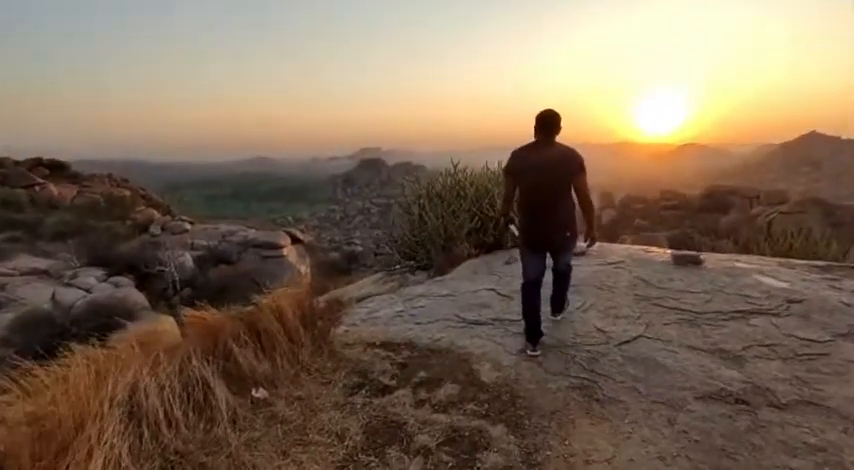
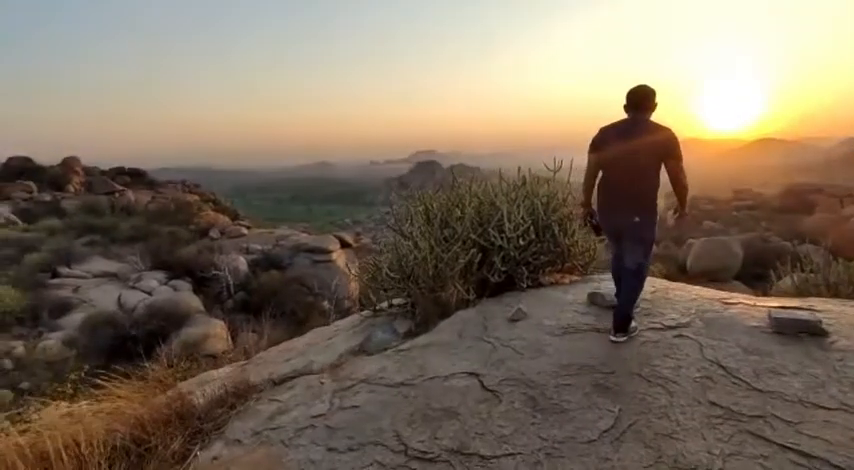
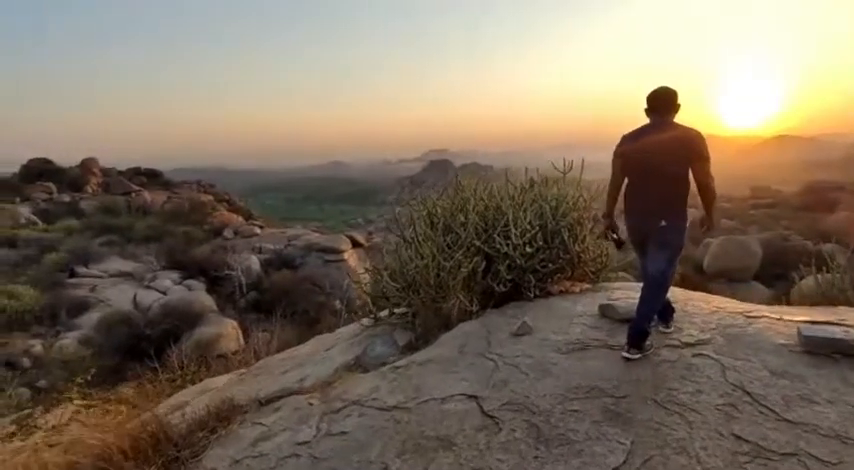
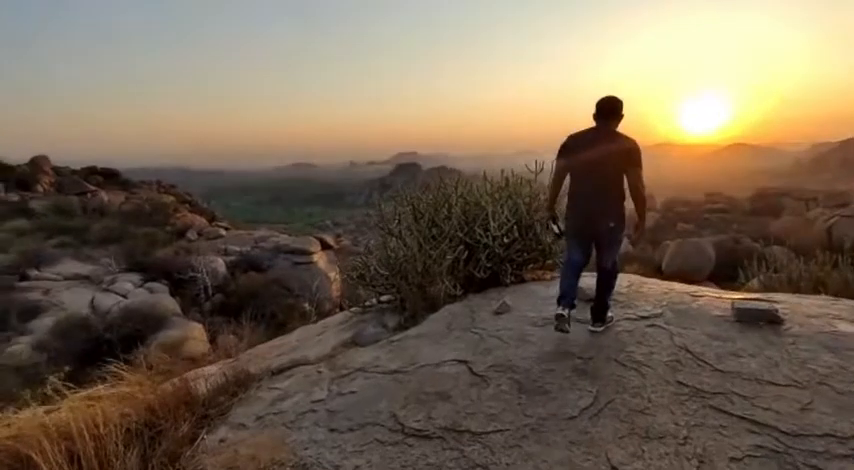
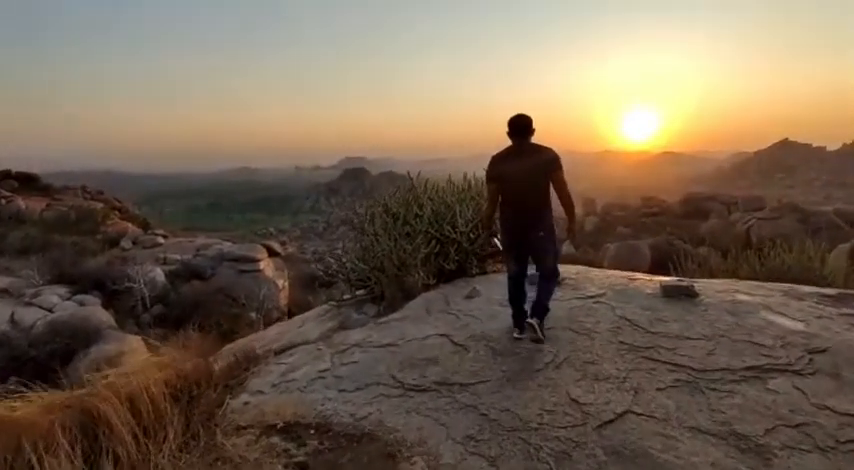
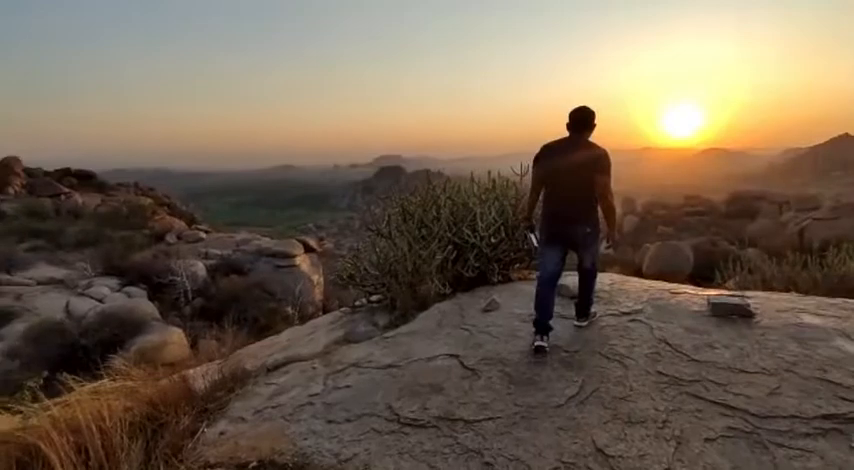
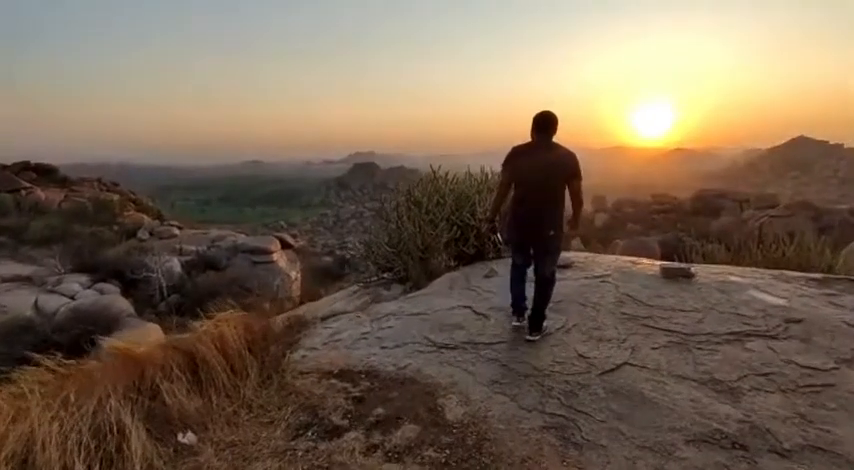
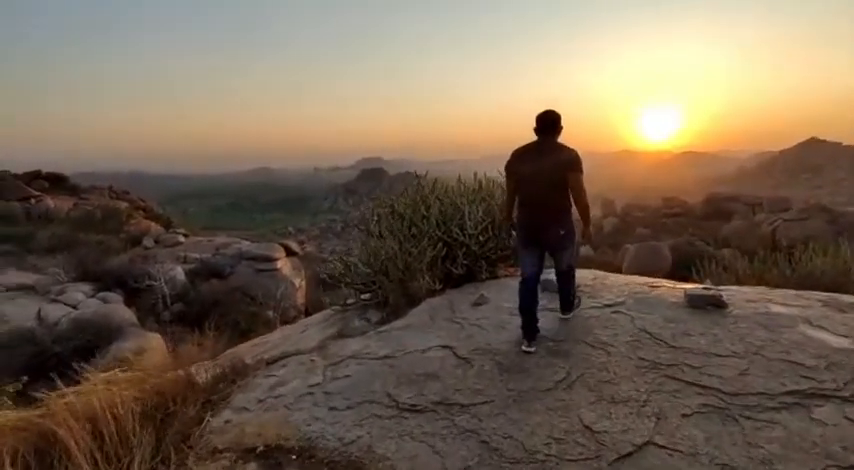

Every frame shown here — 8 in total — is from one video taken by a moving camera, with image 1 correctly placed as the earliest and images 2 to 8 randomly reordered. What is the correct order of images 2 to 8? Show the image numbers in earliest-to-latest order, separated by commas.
7, 5, 8, 6, 4, 2, 3
